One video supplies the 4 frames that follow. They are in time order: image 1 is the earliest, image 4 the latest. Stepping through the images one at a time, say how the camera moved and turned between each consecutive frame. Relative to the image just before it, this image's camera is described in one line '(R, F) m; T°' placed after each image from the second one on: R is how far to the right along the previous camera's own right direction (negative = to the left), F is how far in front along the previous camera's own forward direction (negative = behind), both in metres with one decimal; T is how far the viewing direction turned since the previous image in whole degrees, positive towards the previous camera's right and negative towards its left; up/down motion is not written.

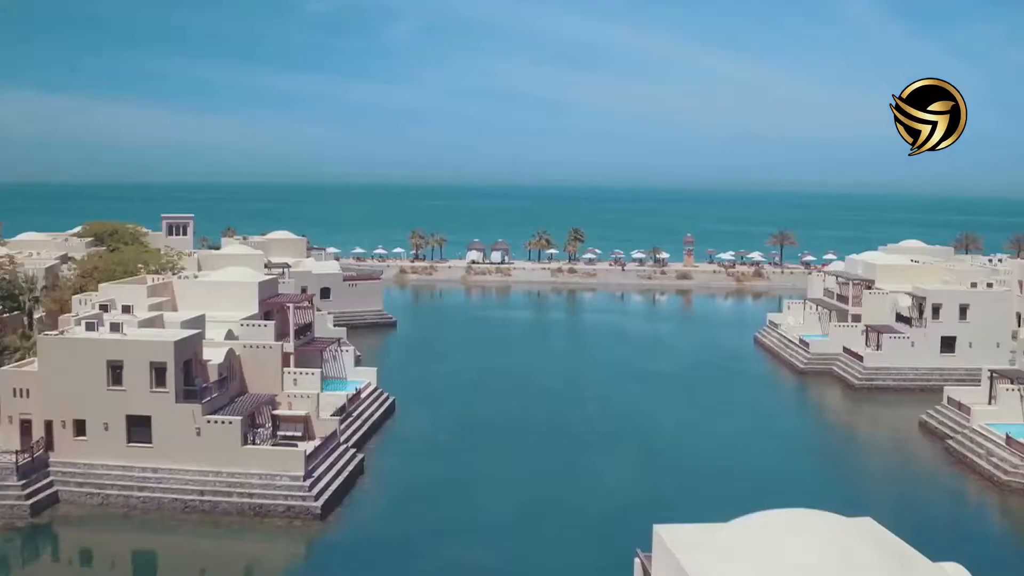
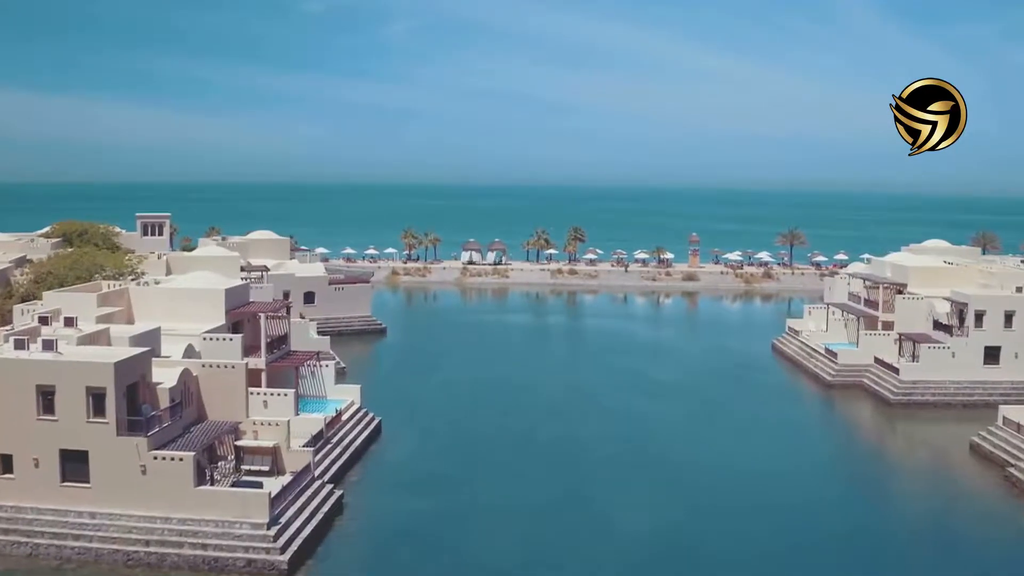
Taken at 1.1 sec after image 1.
(-0.1, +3.5) m; 0°
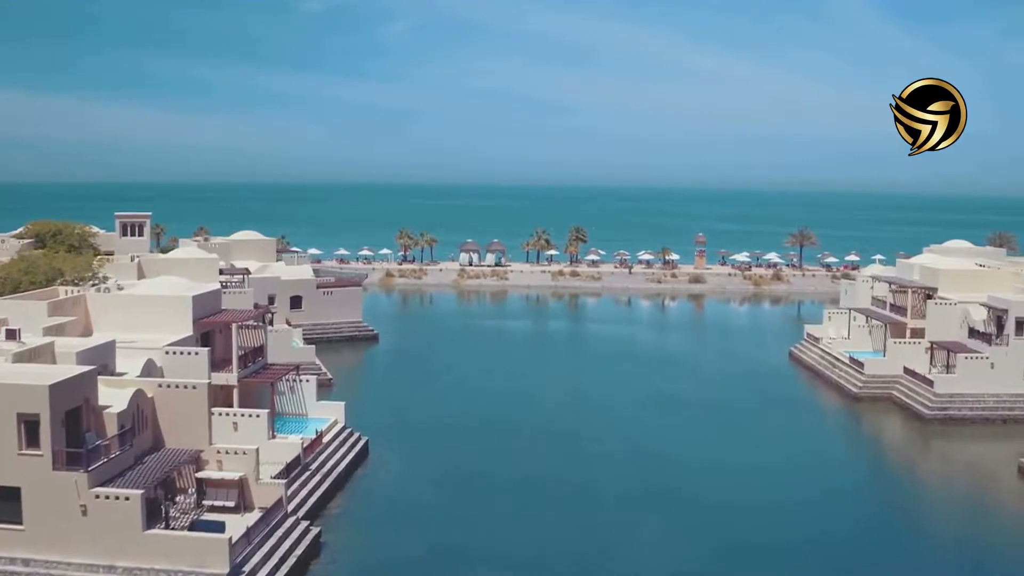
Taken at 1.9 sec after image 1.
(-0.1, +2.8) m; 0°
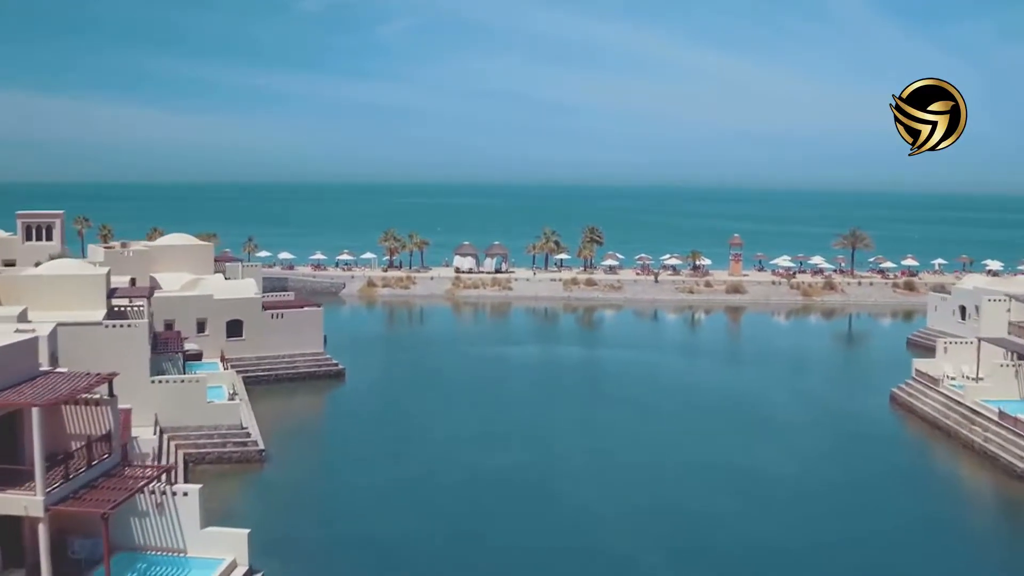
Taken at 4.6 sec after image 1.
(-0.4, +10.5) m; 0°
